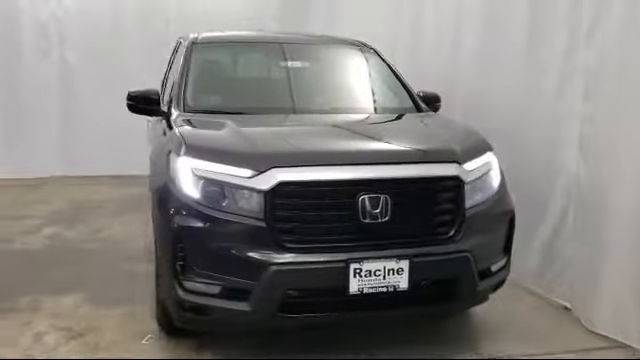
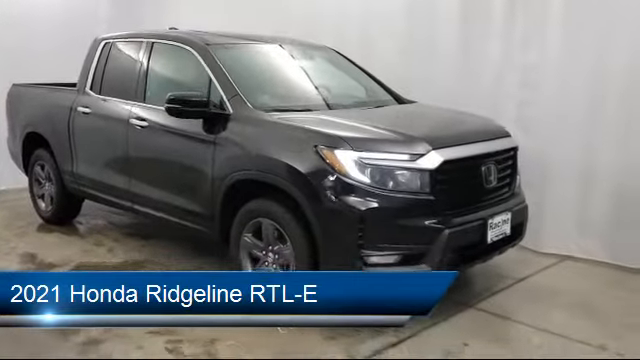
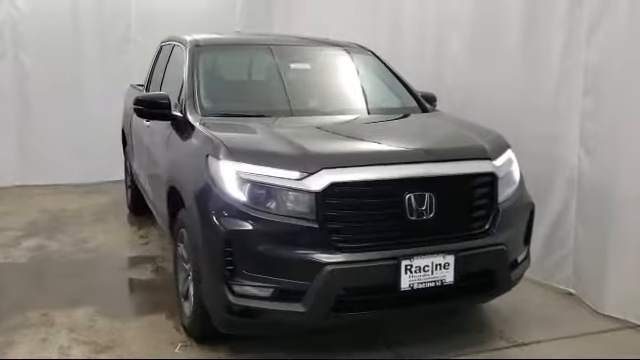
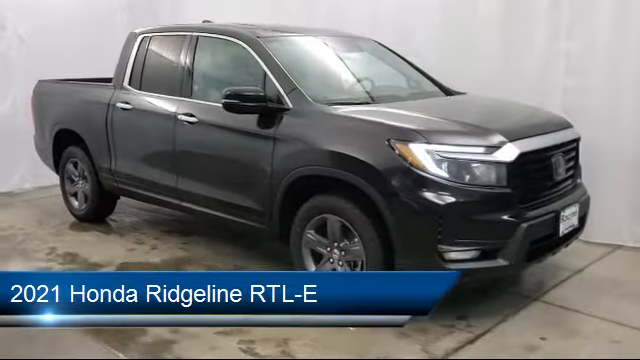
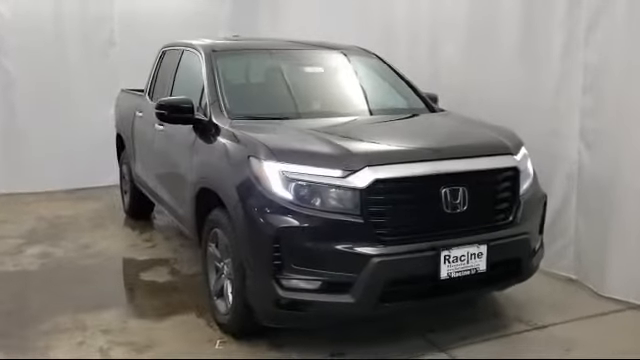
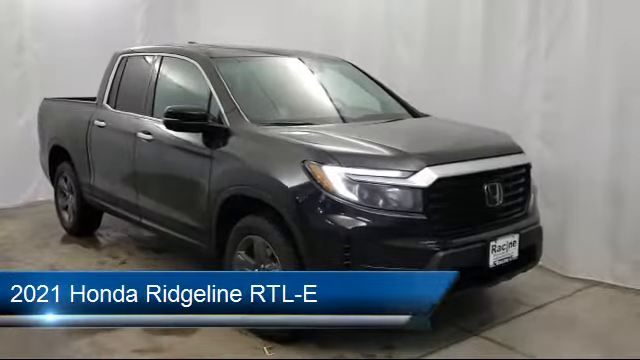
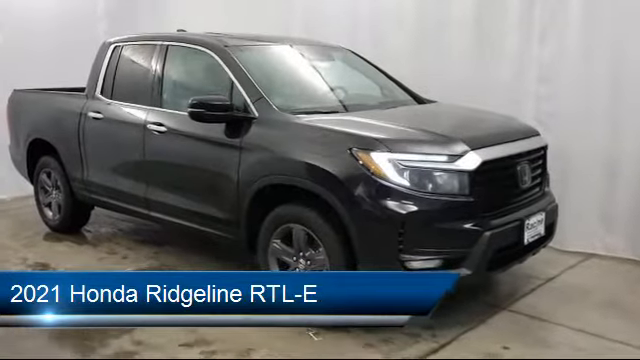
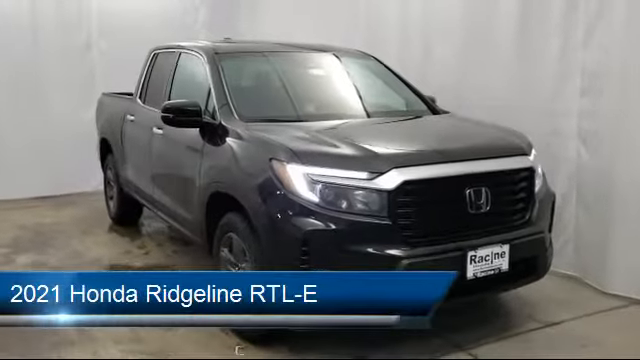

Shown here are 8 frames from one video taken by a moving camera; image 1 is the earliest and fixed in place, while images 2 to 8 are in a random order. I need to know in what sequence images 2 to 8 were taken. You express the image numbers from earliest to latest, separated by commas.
3, 5, 8, 6, 2, 7, 4
